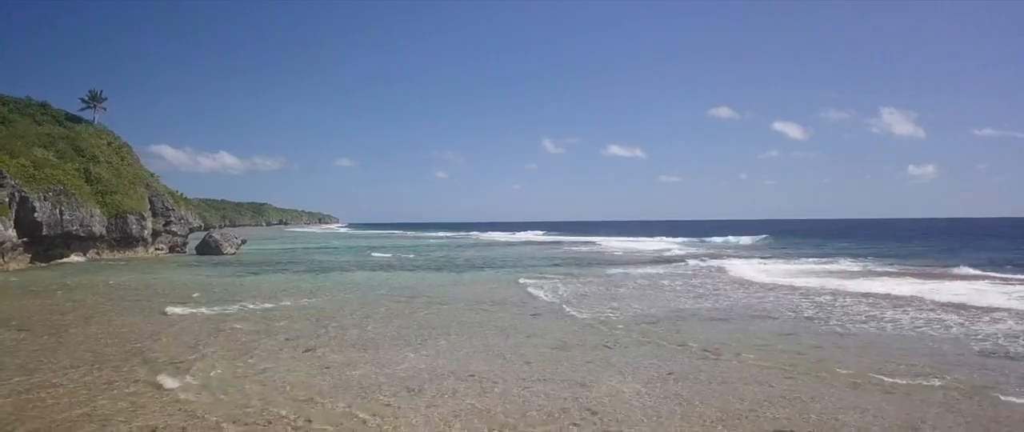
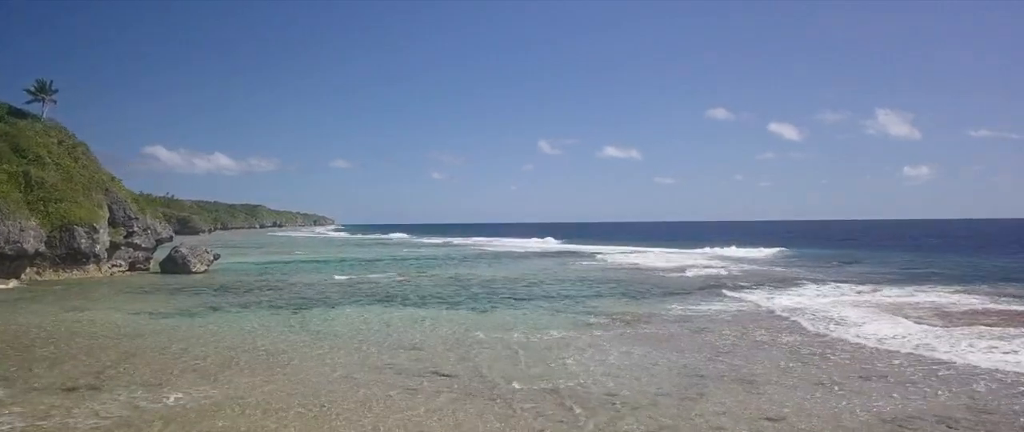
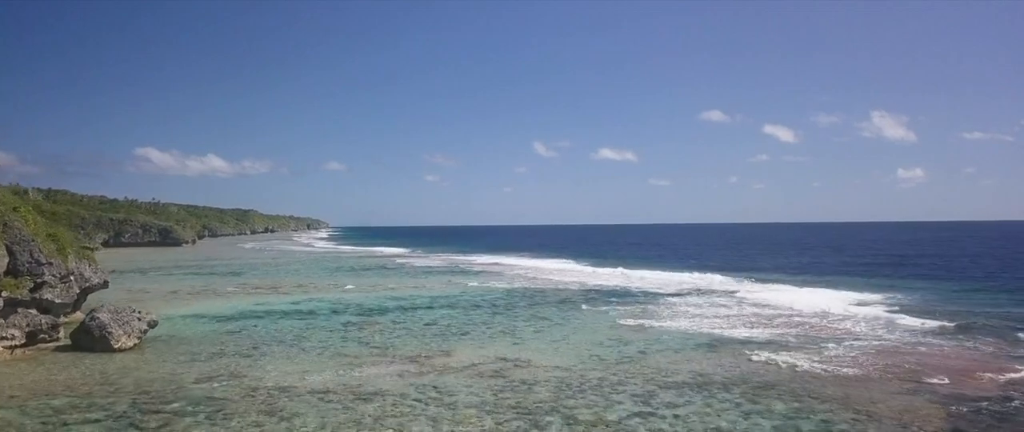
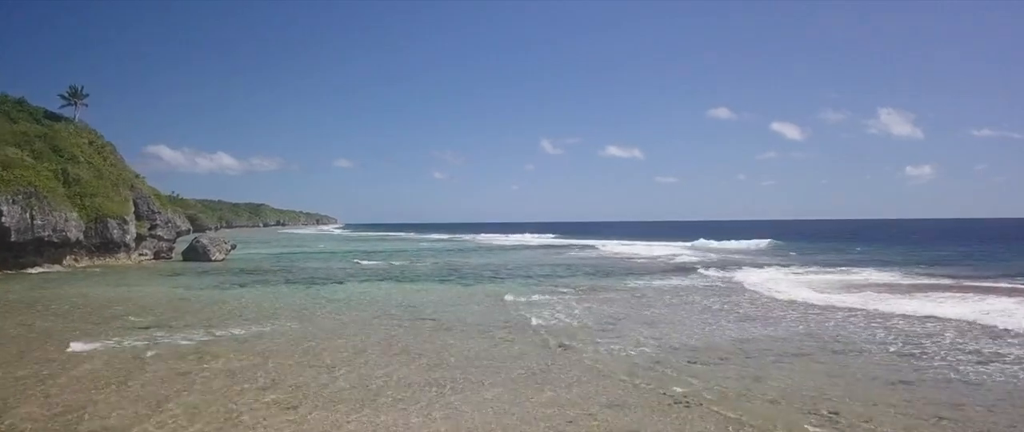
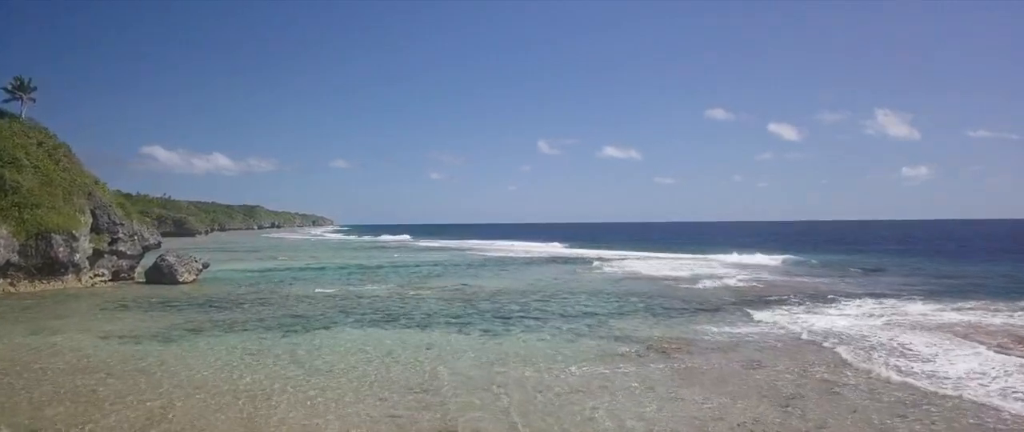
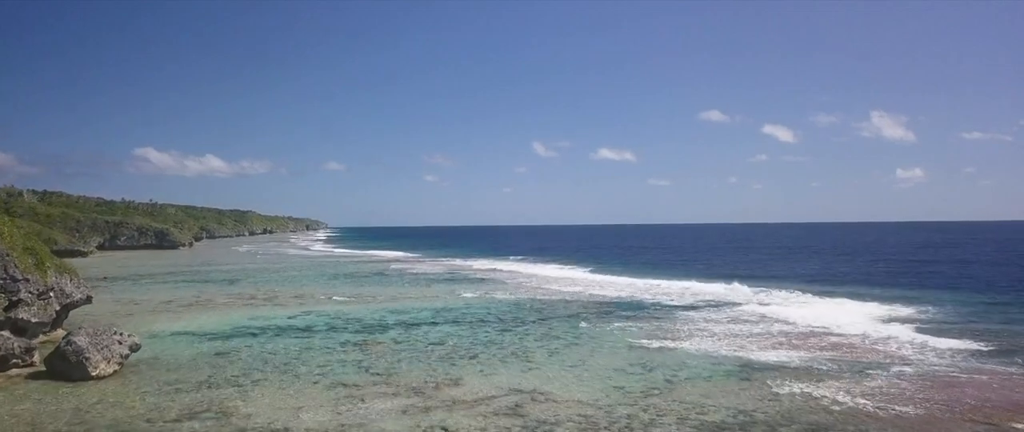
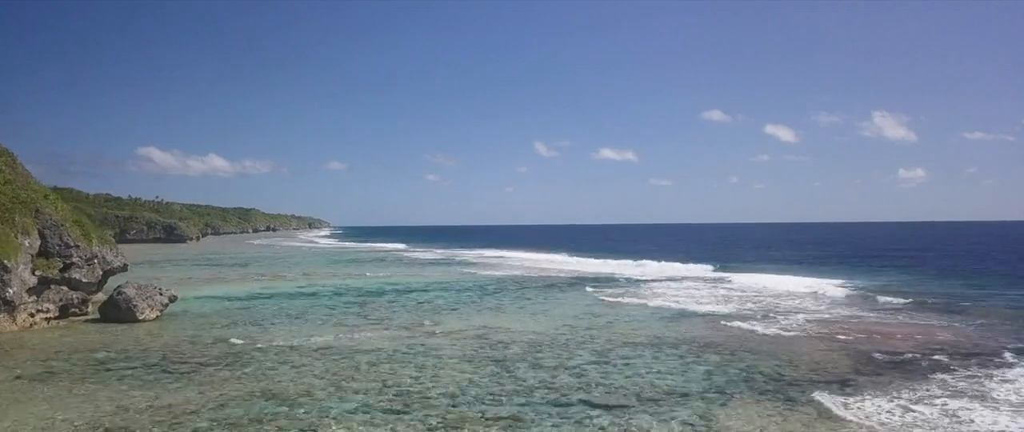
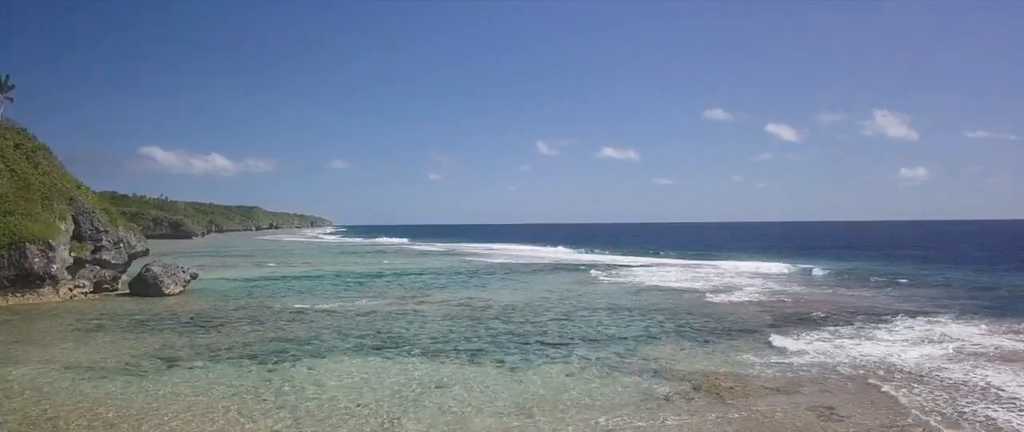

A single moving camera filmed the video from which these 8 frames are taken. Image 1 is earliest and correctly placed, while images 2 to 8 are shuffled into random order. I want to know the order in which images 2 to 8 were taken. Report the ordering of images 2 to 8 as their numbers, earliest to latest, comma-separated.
4, 2, 5, 8, 7, 3, 6
